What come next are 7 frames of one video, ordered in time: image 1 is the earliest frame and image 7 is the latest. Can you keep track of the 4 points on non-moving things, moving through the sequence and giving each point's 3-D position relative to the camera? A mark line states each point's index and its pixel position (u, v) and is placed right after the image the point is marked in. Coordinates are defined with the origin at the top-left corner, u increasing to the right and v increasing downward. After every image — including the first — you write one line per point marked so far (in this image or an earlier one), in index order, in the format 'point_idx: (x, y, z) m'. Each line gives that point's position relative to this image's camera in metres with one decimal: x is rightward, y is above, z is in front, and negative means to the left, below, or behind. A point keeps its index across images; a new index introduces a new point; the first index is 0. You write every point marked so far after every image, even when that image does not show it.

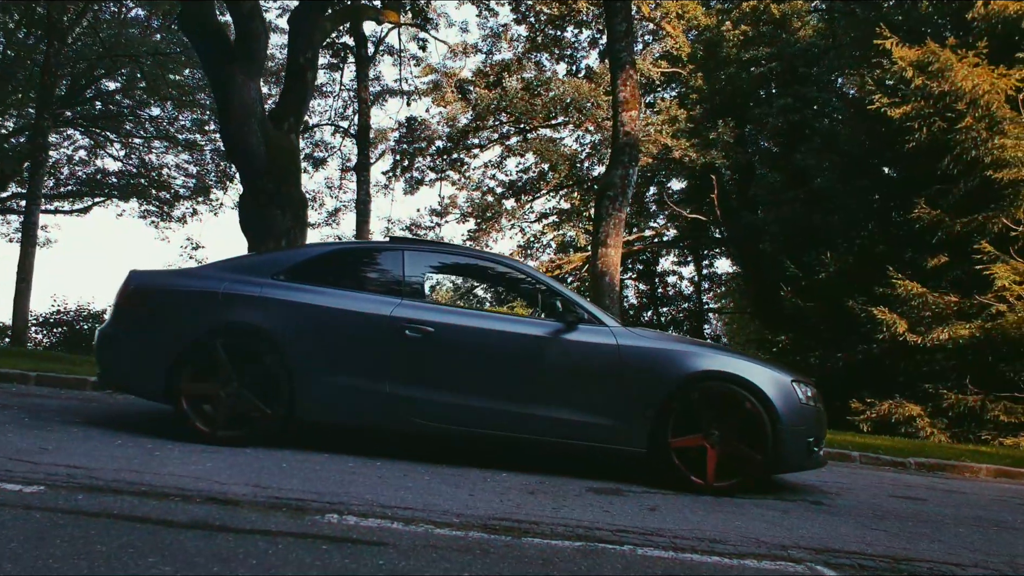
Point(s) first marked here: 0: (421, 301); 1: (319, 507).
0: (-0.6, -0.1, +5.4) m
1: (-0.9, -1.0, +3.9) m
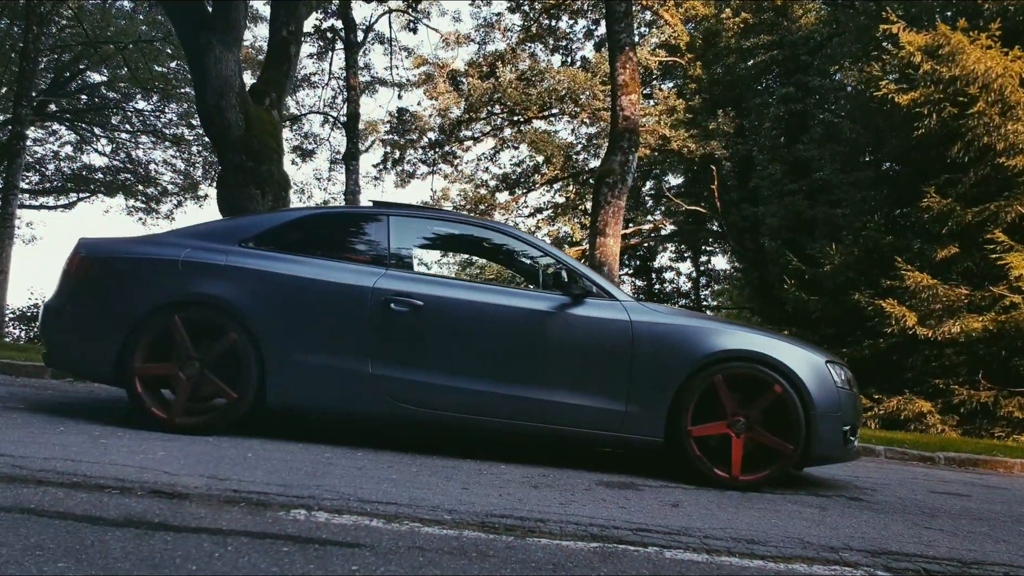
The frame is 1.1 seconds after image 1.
0: (-0.6, +0.1, +4.8) m
1: (-0.9, -0.8, +3.3) m
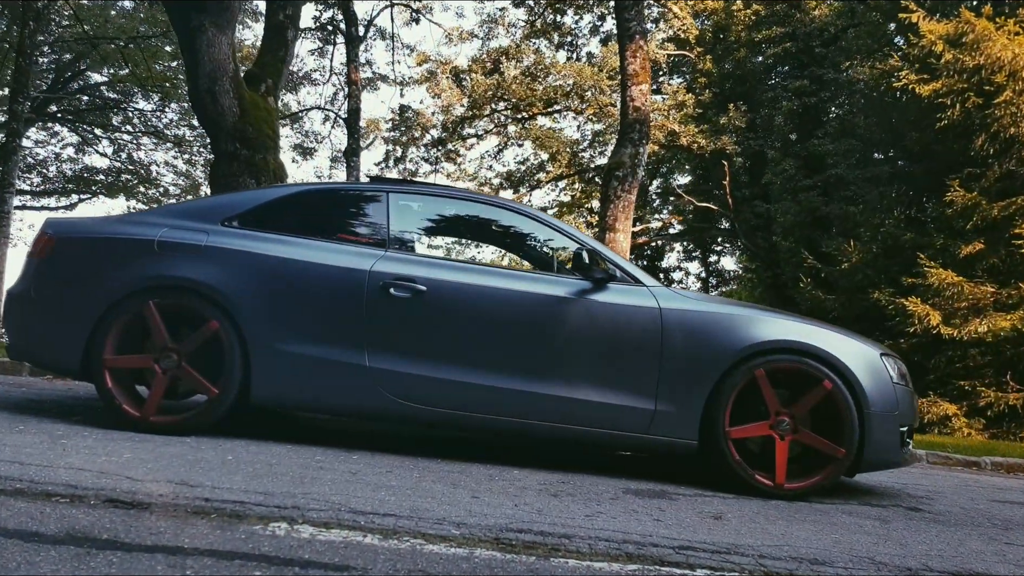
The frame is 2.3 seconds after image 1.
0: (-0.5, +0.2, +4.3) m
1: (-0.8, -0.7, +2.8) m
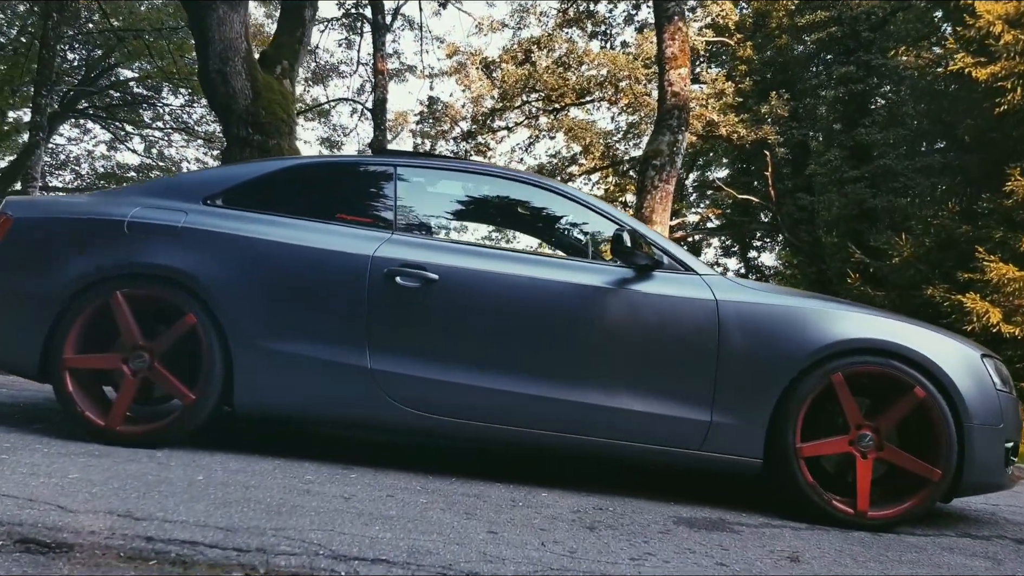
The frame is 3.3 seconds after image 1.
0: (-0.4, +0.2, +3.7) m
1: (-0.8, -0.7, +2.2) m
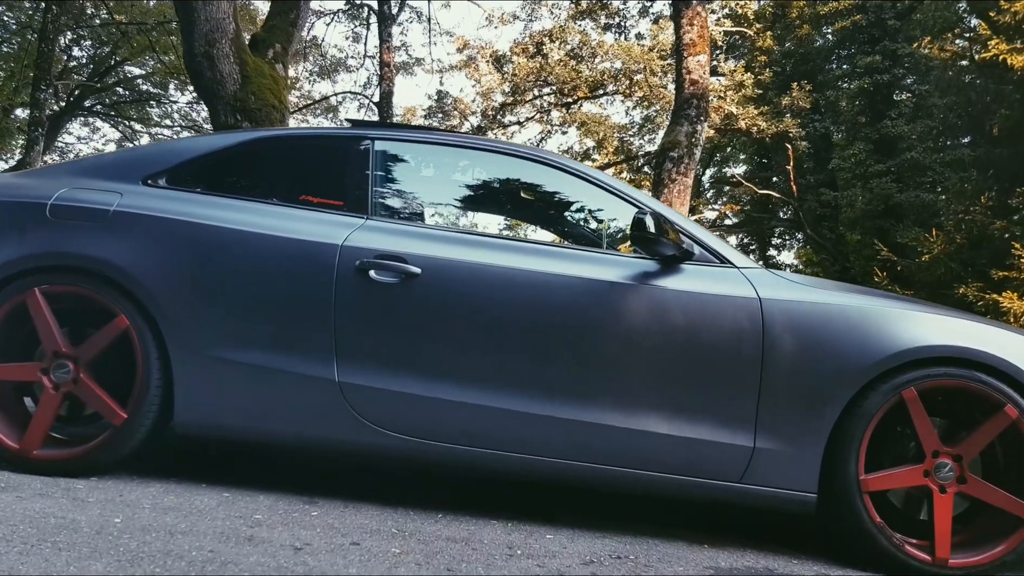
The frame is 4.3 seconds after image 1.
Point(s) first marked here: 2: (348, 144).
0: (-0.4, +0.2, +3.1) m
1: (-0.8, -0.7, +1.6) m
2: (-0.7, +0.6, +3.3) m
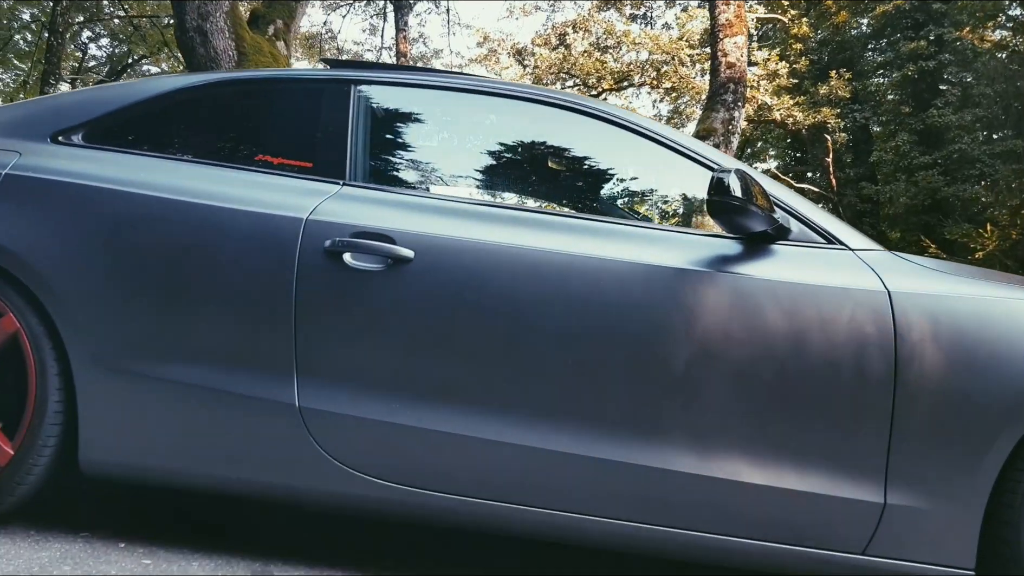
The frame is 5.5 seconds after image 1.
0: (-0.3, +0.3, +2.3) m
1: (-0.7, -0.6, +0.8) m
2: (-0.6, +0.6, +2.5) m
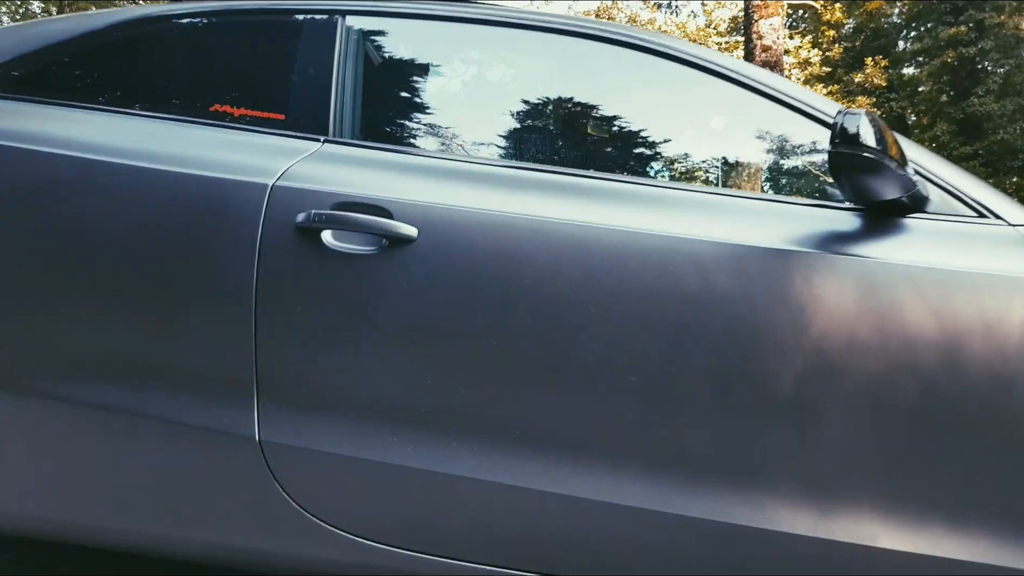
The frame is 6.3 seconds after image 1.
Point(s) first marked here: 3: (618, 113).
0: (-0.3, +0.3, +1.7) m
1: (-0.7, -0.6, +0.2) m
2: (-0.5, +0.6, +1.9) m
3: (+0.3, +0.4, +1.8) m
